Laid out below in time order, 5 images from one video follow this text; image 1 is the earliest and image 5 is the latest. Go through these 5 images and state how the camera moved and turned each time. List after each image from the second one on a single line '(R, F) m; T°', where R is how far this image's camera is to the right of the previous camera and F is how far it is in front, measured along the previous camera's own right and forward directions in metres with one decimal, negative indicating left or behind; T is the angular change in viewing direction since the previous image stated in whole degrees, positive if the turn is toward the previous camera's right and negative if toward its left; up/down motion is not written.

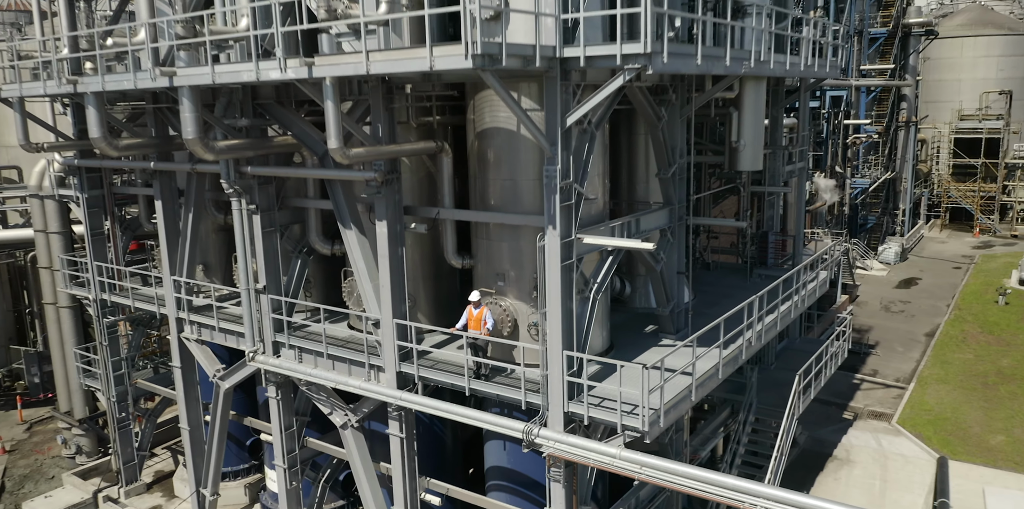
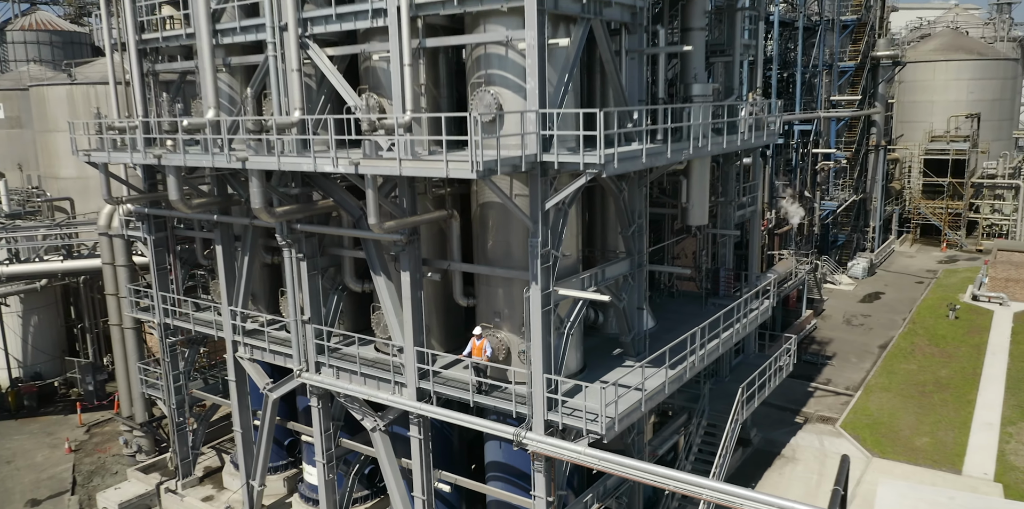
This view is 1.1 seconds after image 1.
(+0.1, -3.3) m; 0°
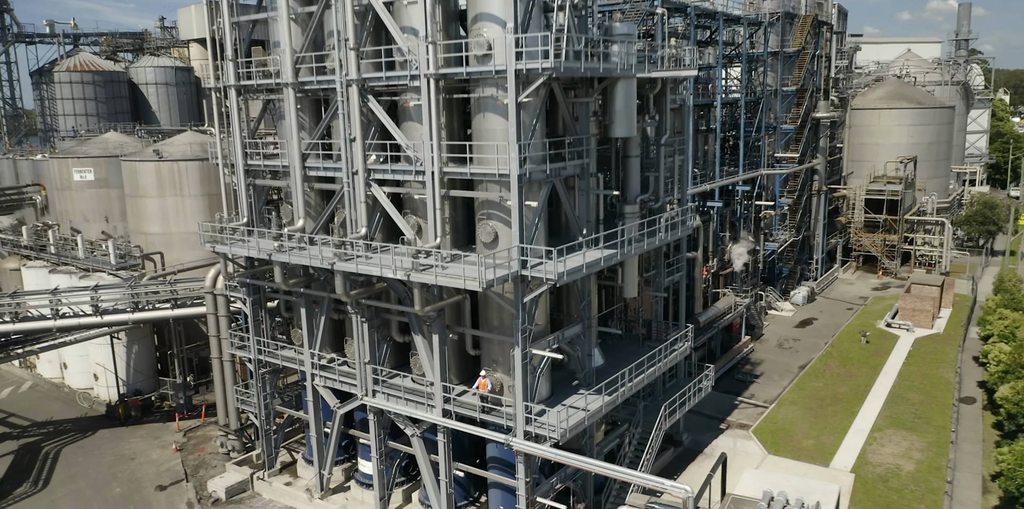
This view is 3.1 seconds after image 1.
(+0.2, -8.0) m; 0°
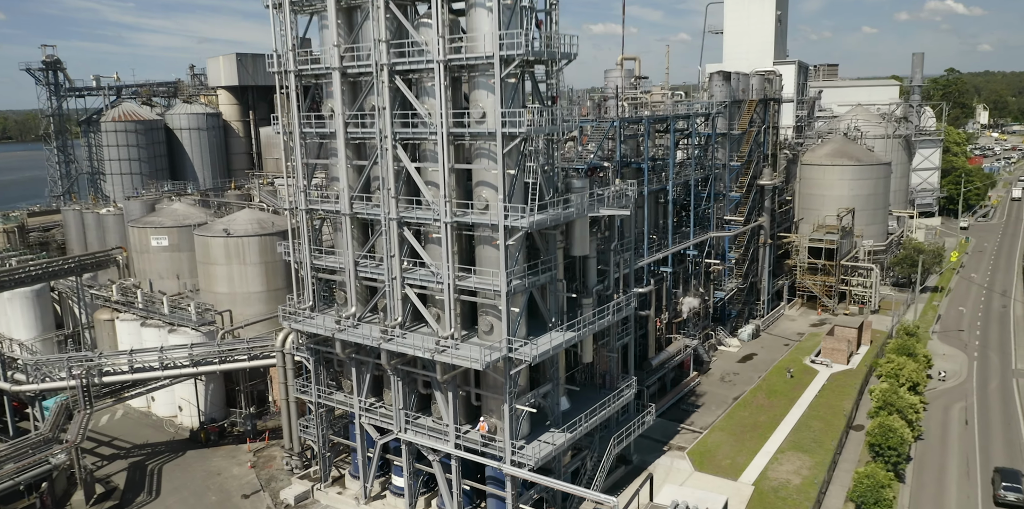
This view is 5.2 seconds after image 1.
(+0.3, -10.1) m; 0°
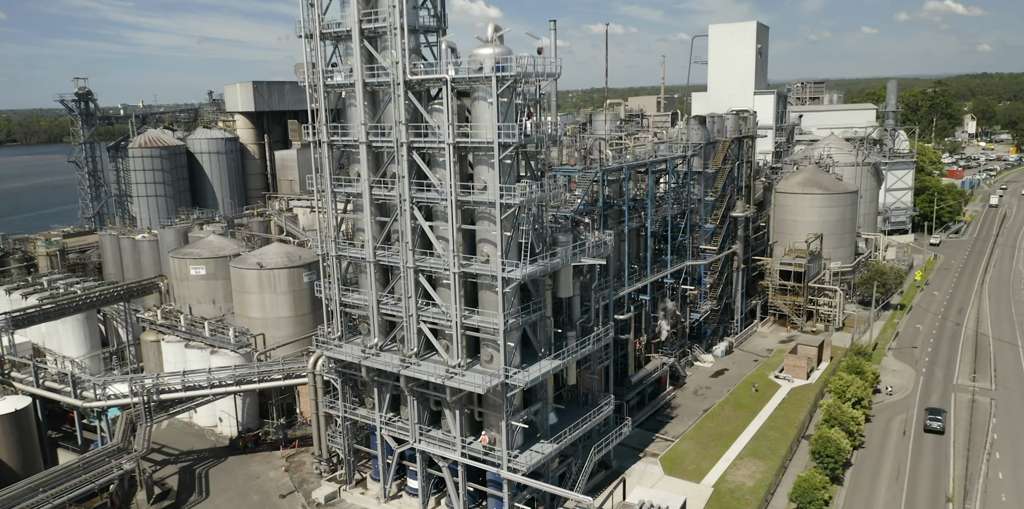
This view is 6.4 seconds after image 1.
(+0.2, -6.8) m; 0°
